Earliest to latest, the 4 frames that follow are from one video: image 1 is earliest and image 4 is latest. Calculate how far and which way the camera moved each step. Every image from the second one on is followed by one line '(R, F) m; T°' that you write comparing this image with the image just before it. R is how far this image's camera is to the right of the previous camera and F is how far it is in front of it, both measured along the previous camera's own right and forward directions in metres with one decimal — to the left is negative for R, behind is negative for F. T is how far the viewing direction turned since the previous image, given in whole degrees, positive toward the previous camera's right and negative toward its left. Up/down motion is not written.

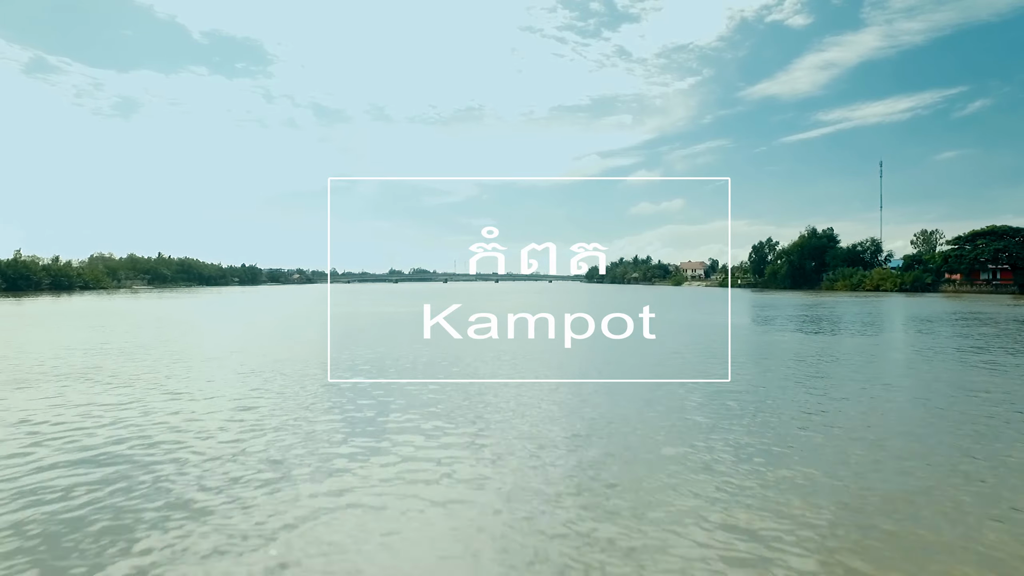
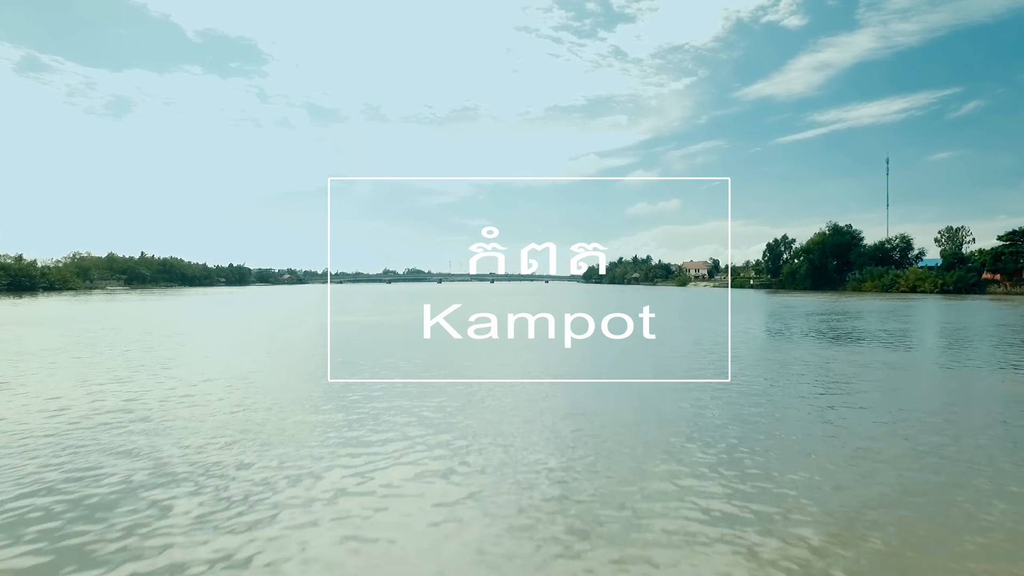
(-0.8, +0.3) m; +1°
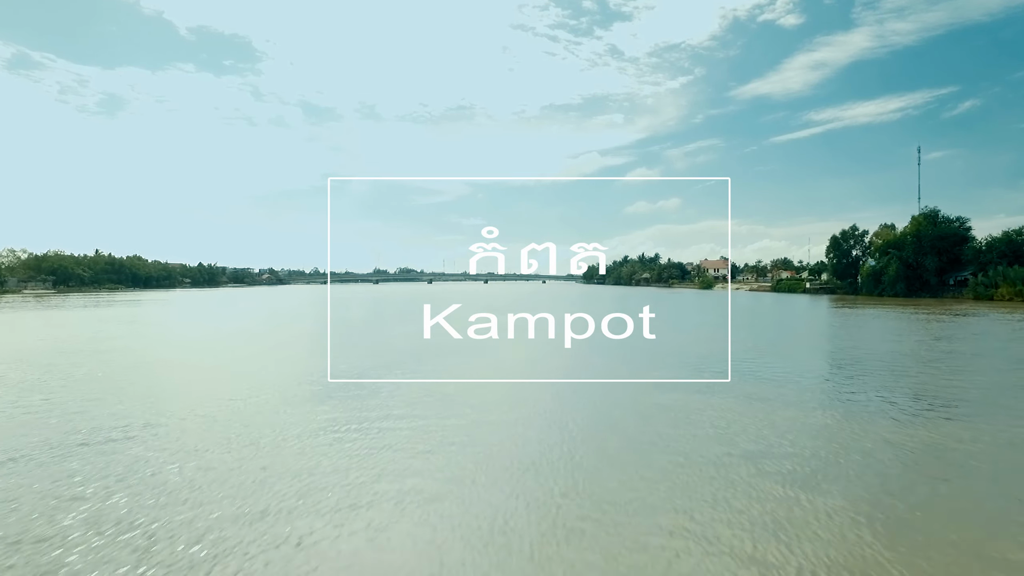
(-0.8, +0.5) m; +1°
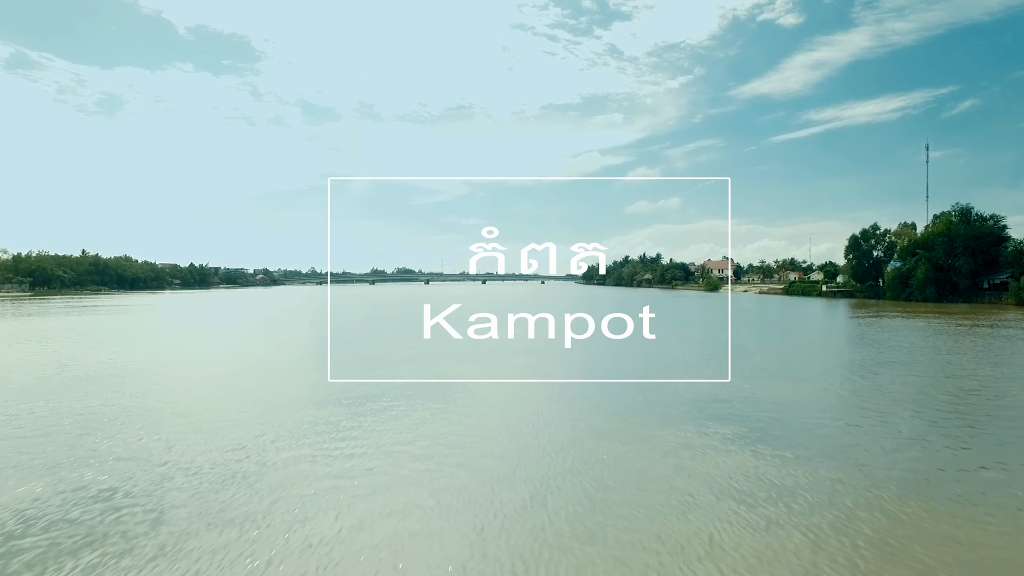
(-0.1, +0.2) m; 0°
